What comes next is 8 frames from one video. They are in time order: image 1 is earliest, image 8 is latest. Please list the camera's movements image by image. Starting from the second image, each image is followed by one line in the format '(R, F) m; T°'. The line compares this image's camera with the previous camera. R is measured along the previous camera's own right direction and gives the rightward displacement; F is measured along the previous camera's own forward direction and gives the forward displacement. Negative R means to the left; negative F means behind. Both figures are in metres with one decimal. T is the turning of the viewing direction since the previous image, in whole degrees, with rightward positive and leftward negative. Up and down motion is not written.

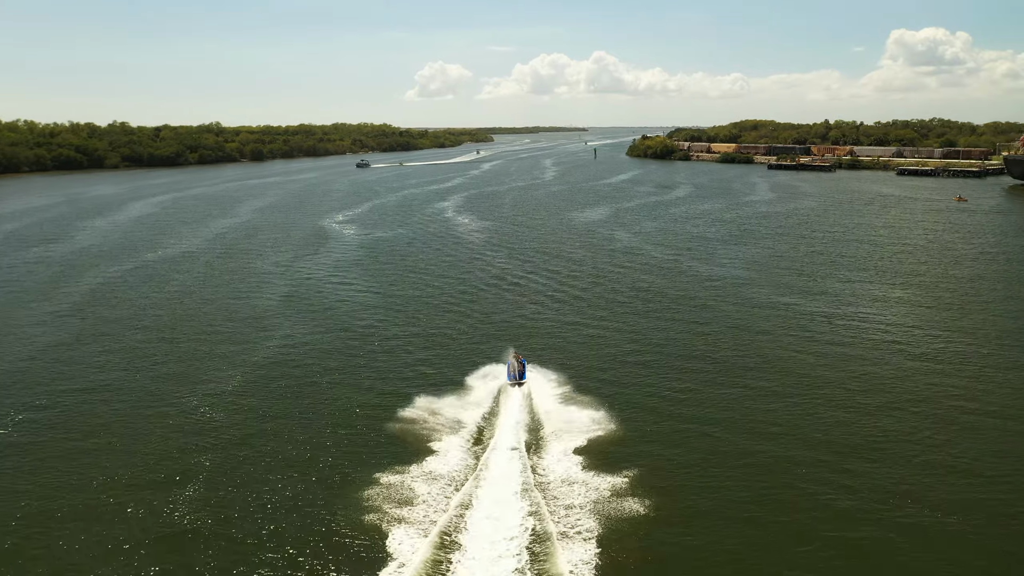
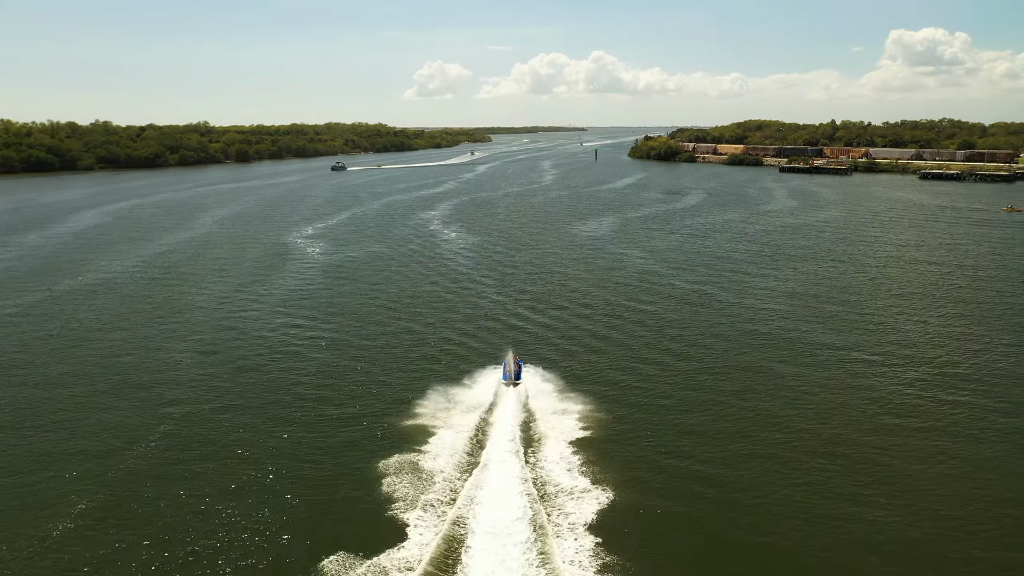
(+0.3, +6.0) m; 0°
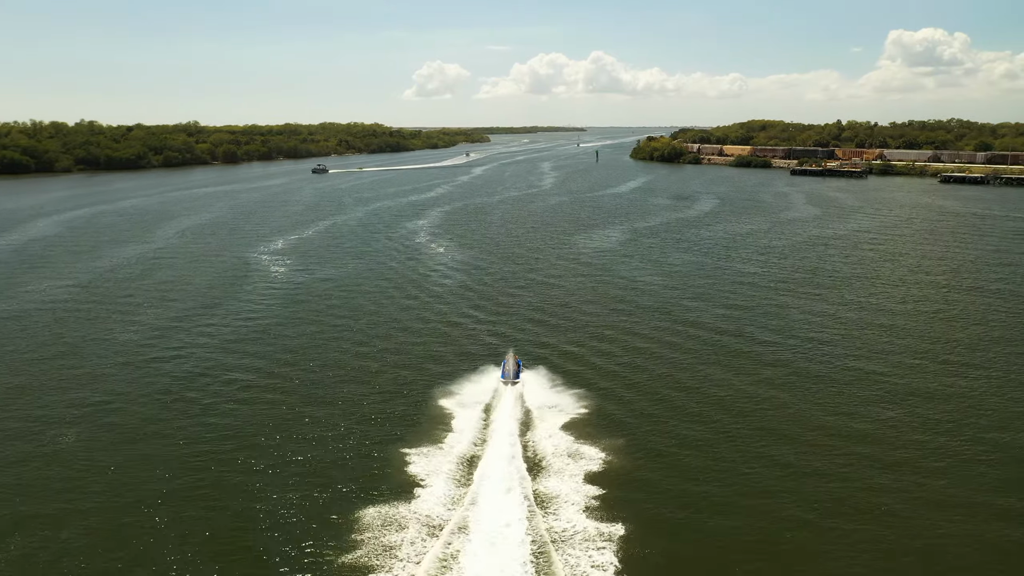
(+0.1, +4.8) m; 0°
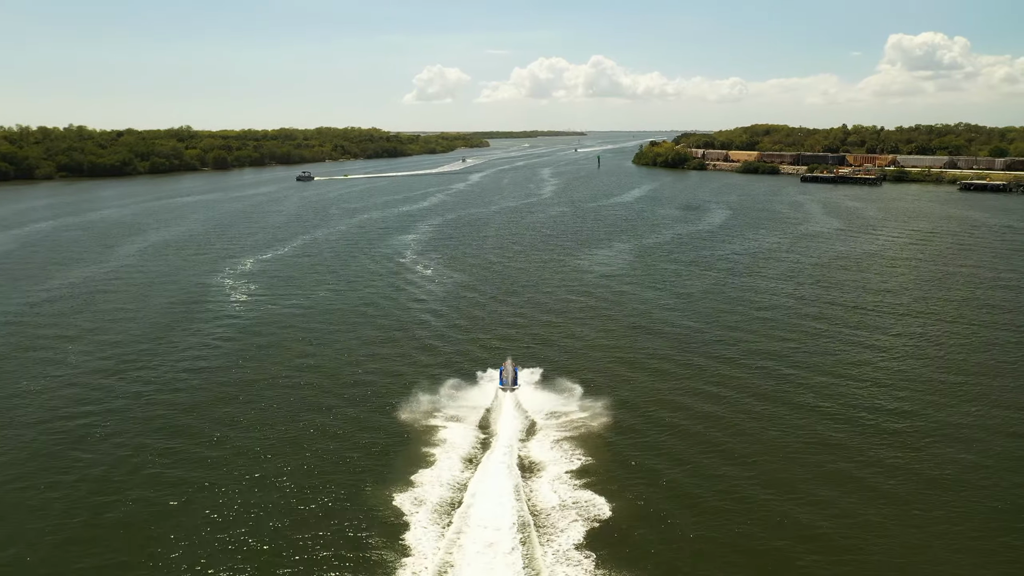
(+0.2, +4.0) m; 0°
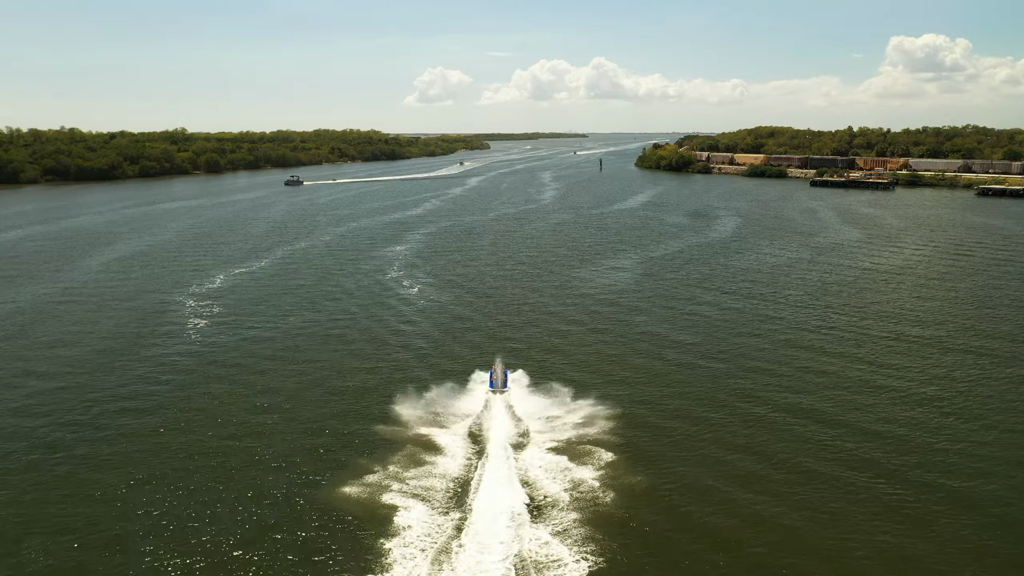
(+0.2, +3.1) m; 0°
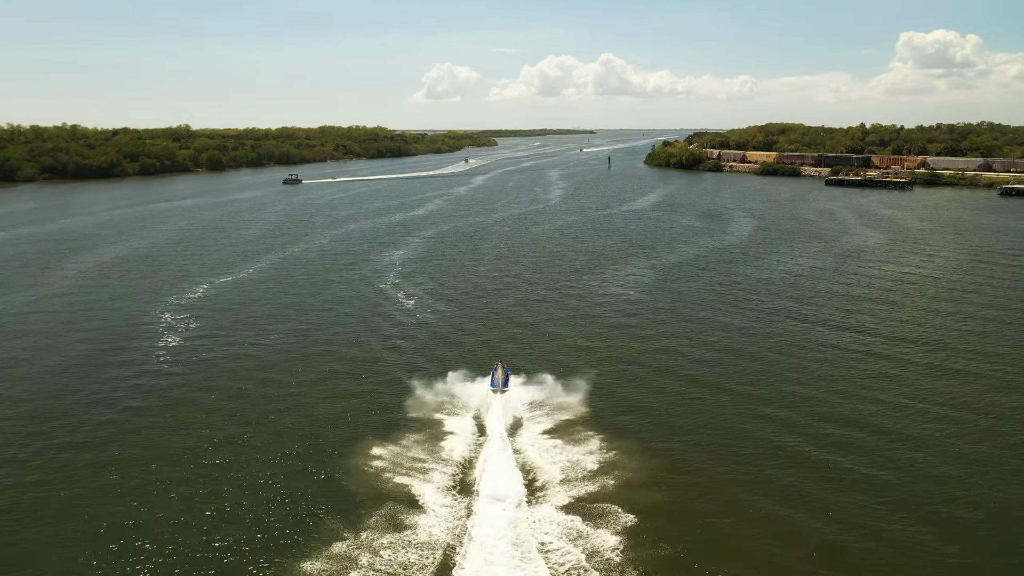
(+0.1, +2.2) m; 0°
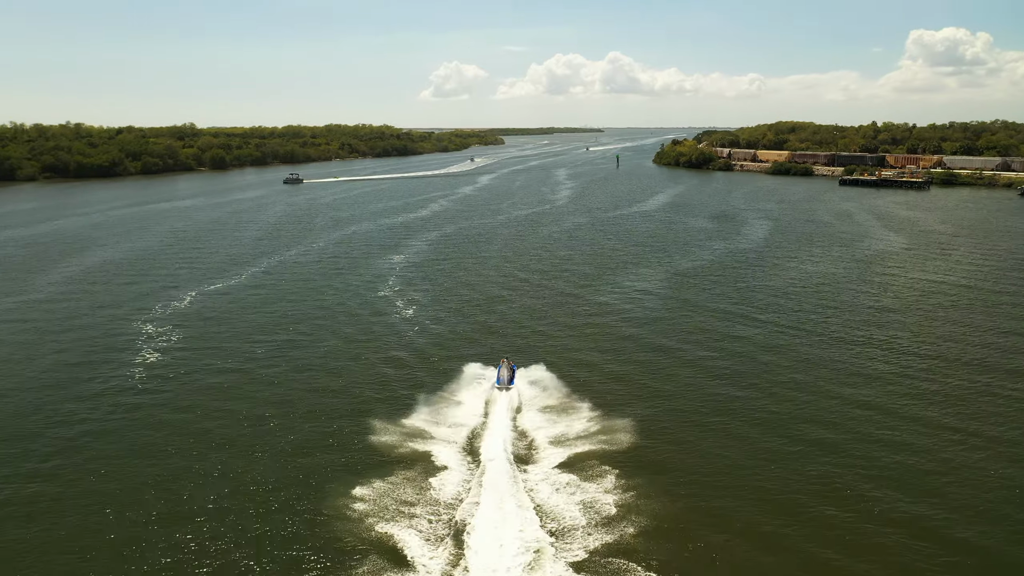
(+0.1, +1.7) m; 0°
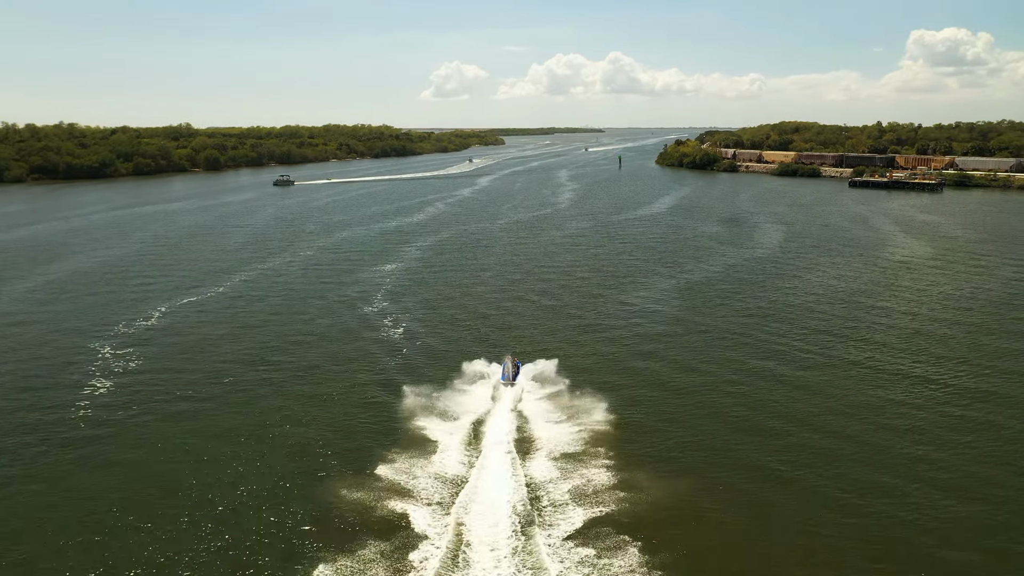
(0.0, +2.4) m; 0°
